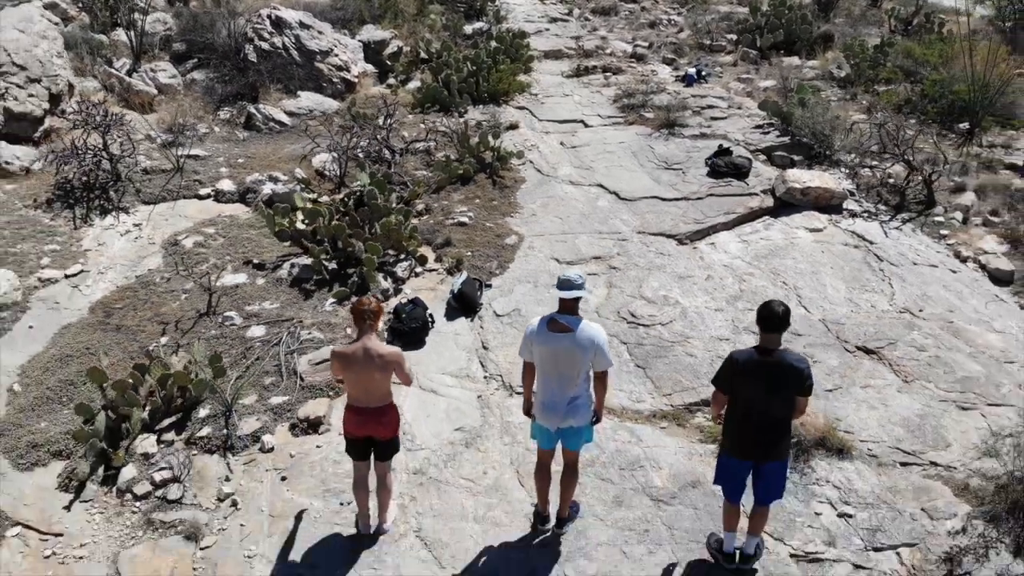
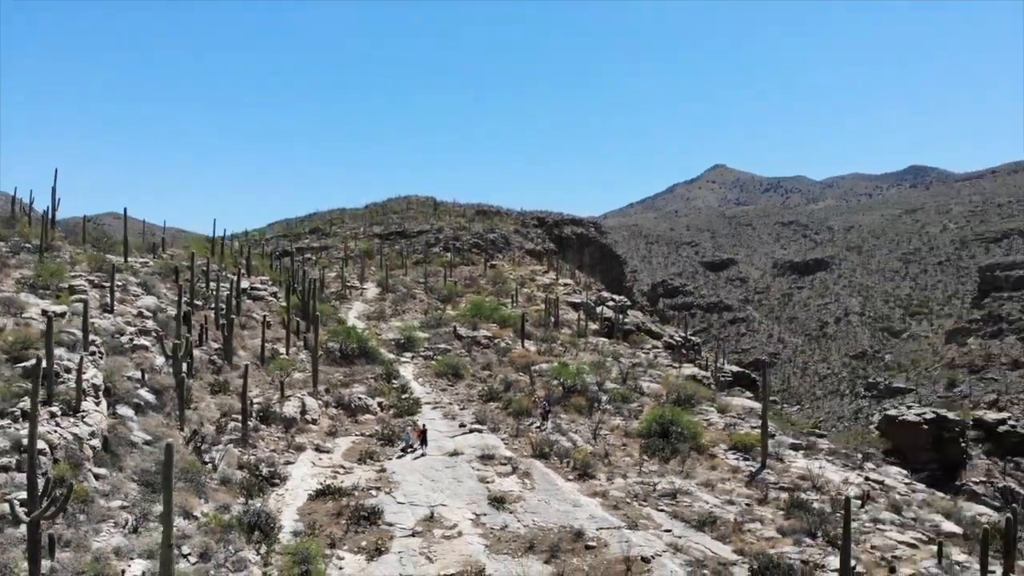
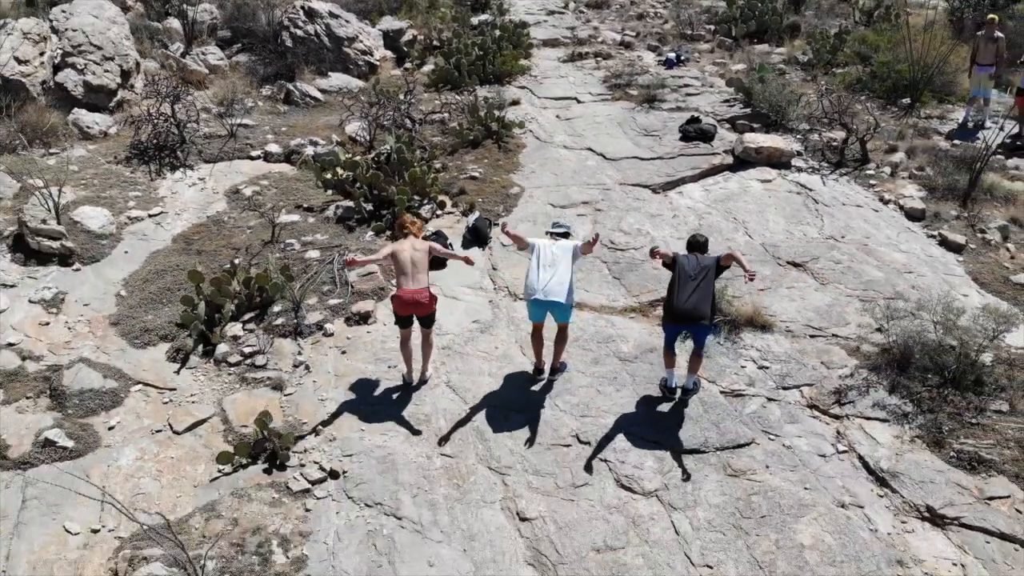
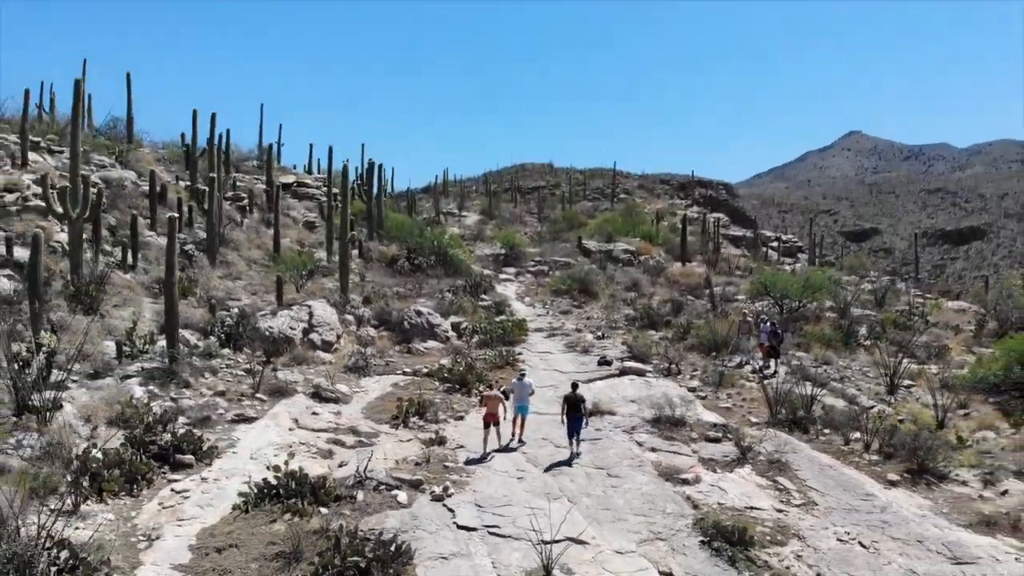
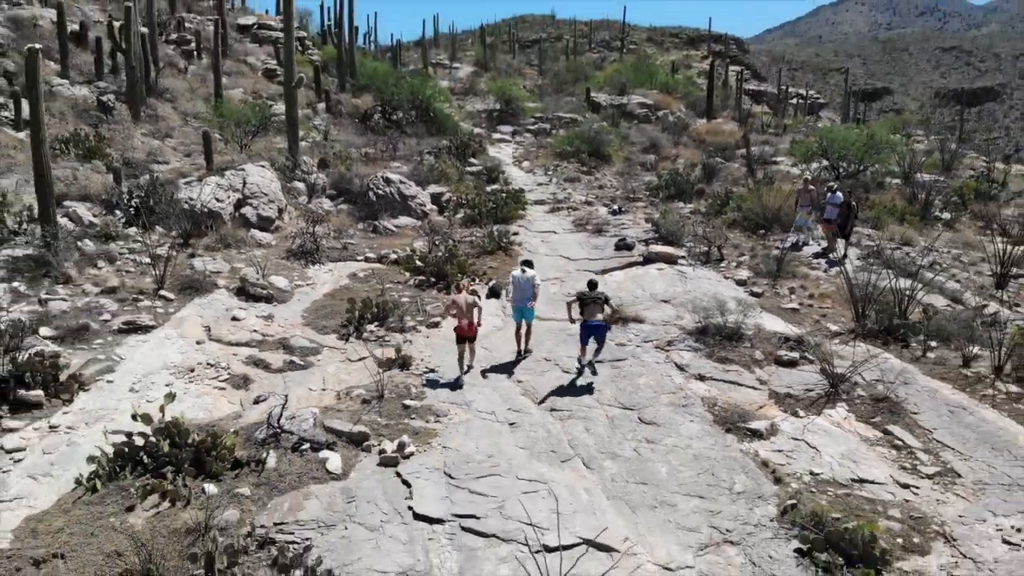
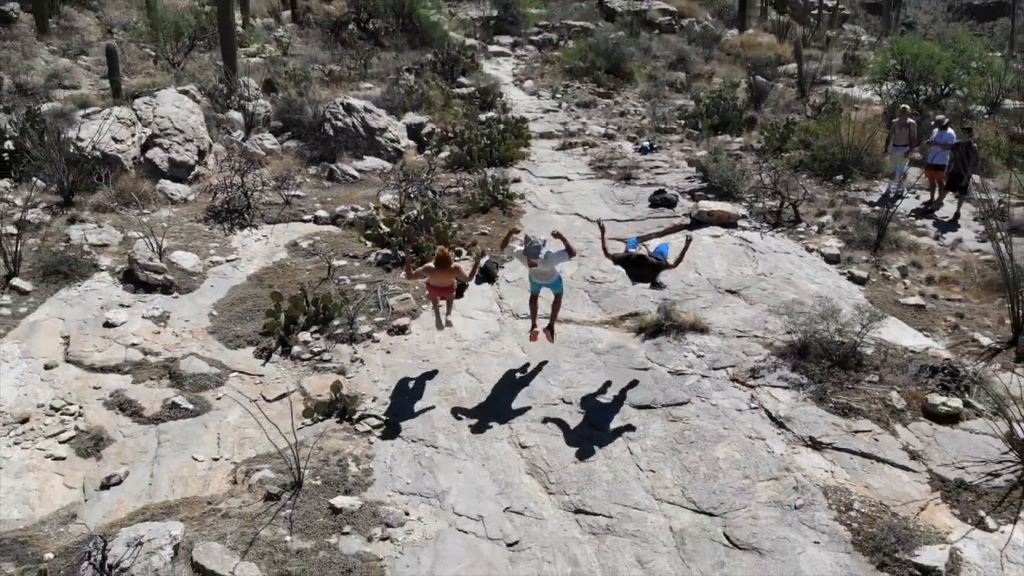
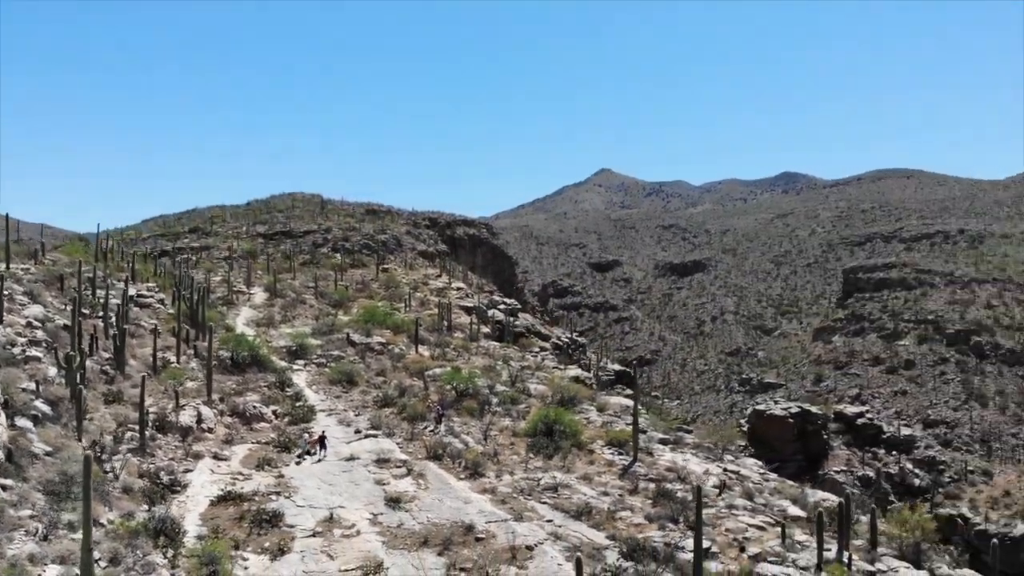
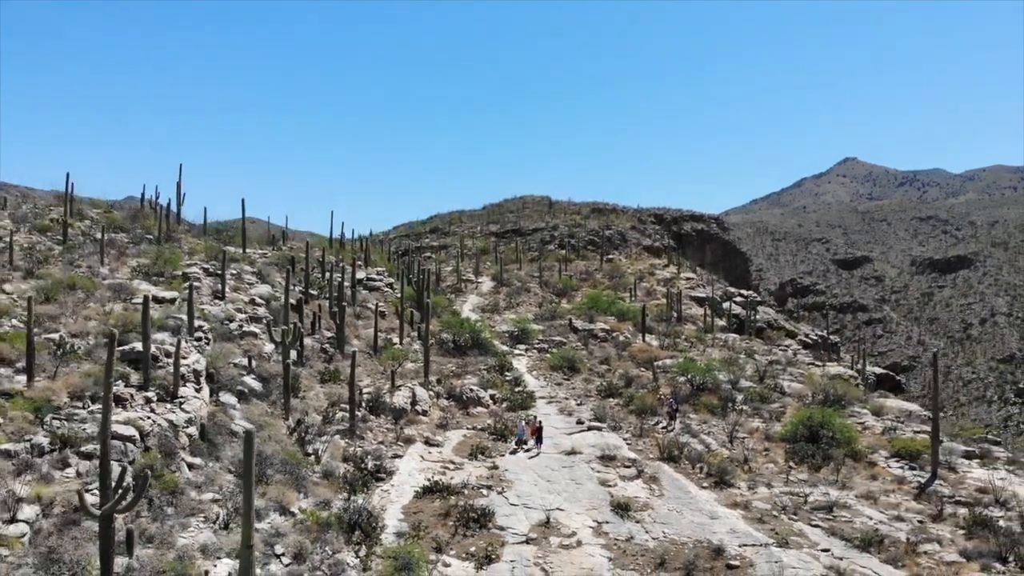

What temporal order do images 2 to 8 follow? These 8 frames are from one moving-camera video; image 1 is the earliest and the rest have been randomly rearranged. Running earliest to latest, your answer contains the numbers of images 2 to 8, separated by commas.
3, 6, 5, 4, 8, 2, 7
